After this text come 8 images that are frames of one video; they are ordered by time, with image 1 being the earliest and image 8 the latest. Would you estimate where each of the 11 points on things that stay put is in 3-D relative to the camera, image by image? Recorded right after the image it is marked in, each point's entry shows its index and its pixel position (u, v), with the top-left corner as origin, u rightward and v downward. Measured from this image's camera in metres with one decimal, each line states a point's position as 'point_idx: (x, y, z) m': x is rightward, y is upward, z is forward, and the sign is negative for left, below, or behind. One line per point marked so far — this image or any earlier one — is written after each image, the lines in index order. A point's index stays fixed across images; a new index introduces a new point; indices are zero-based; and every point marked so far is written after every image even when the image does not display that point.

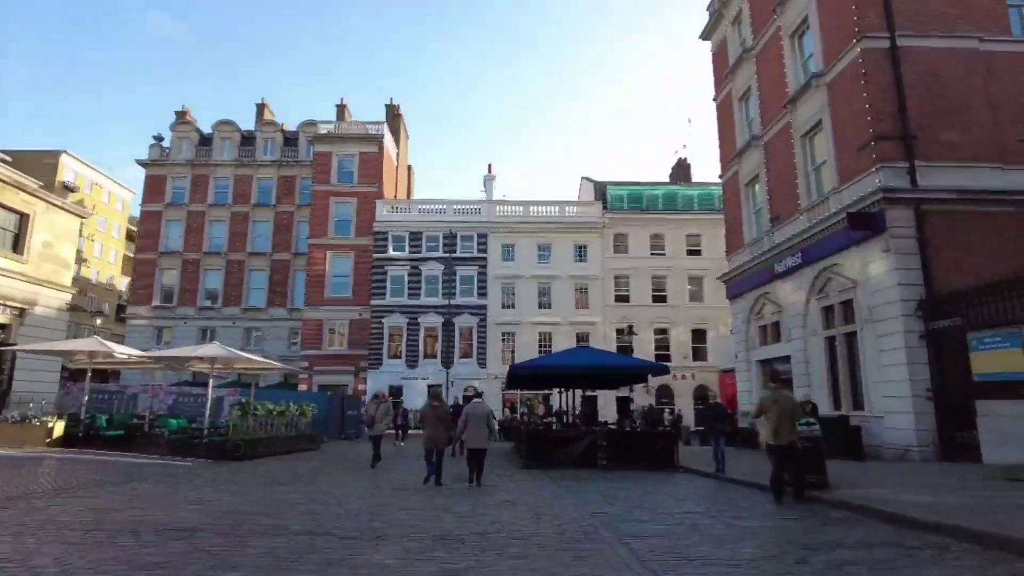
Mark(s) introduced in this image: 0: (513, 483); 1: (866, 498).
0: (0.0, -3.6, +11.9) m
1: (+4.9, -2.9, +9.0) m
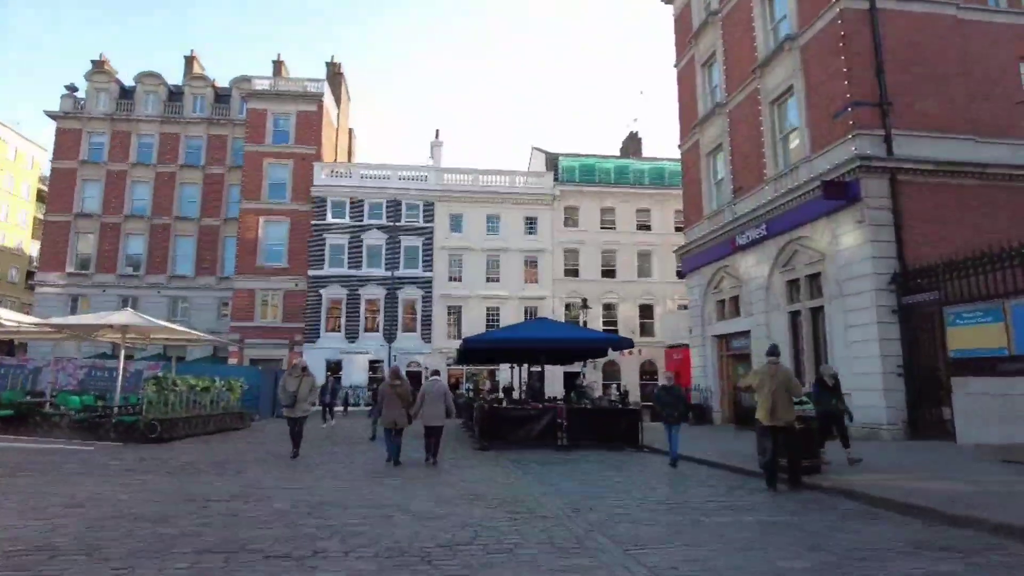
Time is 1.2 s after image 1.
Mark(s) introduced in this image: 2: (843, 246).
0: (-0.7, -2.9, +10.6) m
1: (+4.5, -2.5, +8.2) m
2: (+8.2, +1.0, +16.1) m
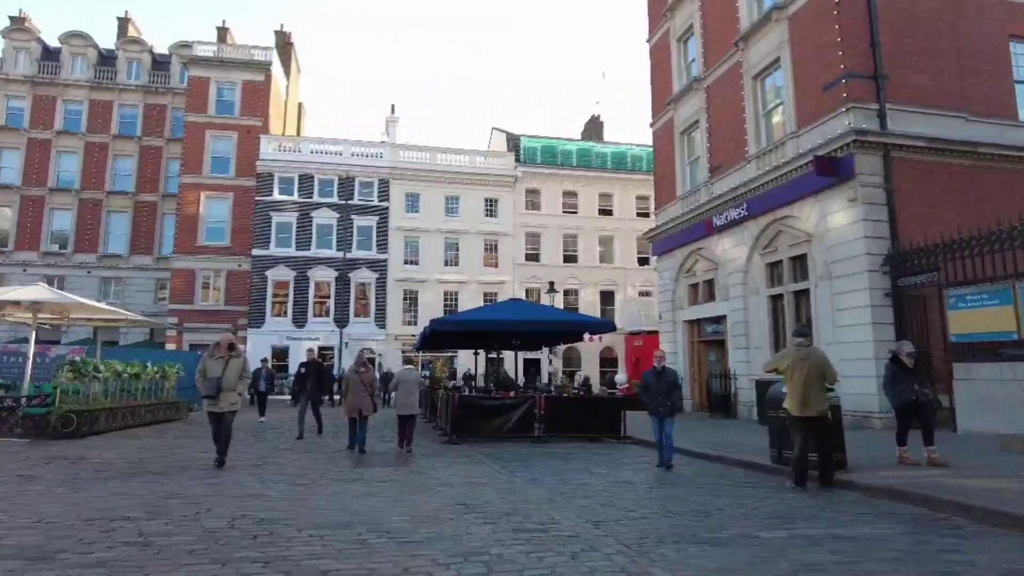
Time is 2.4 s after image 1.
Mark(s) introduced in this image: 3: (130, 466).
0: (-1.0, -2.5, +9.3) m
1: (+4.4, -2.1, +7.2) m
2: (+7.6, +1.5, +15.3) m
3: (-4.8, -2.2, +8.1) m
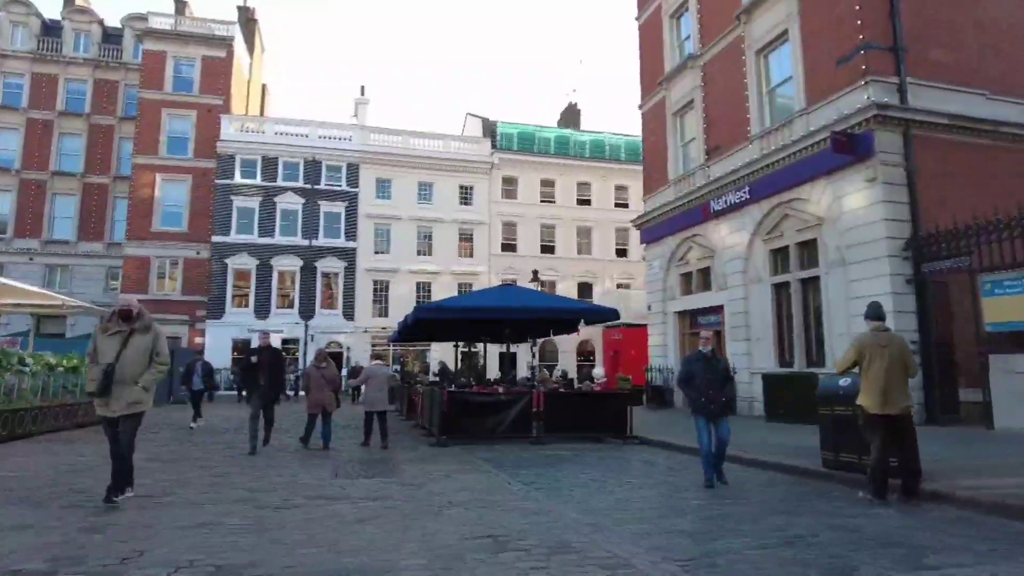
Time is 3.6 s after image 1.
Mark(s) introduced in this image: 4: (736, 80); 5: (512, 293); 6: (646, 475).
0: (-0.9, -2.2, +7.8) m
1: (+4.6, -1.9, +6.0) m
2: (+7.4, +1.7, +14.3) m
3: (-4.6, -1.9, +6.5) m
4: (+6.4, +5.9, +18.6) m
5: (0.0, -0.1, +13.5) m
6: (+1.6, -2.3, +7.9) m
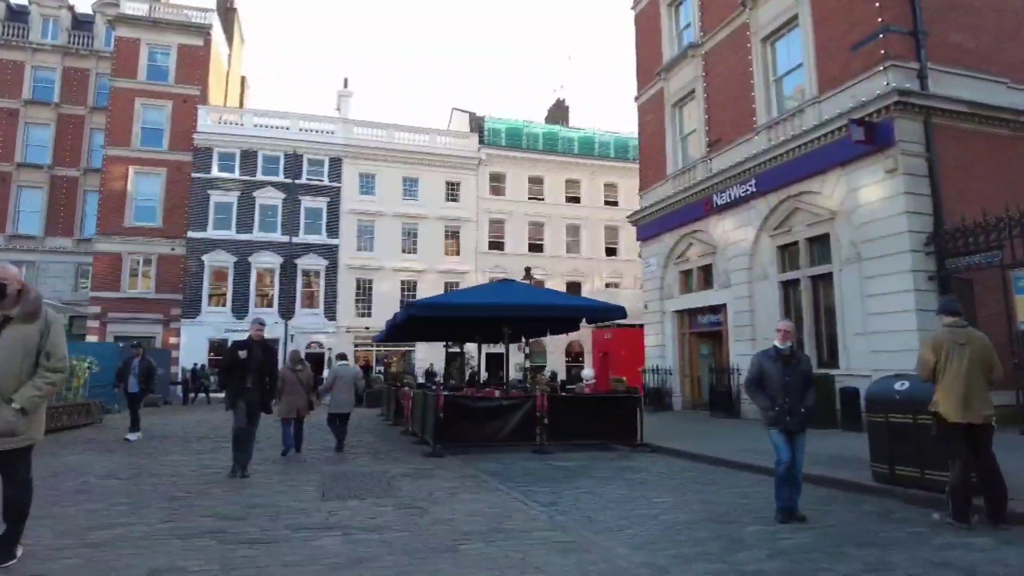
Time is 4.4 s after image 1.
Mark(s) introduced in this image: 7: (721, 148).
0: (-0.7, -2.1, +6.9) m
1: (+4.8, -1.8, +5.2) m
2: (+7.3, +1.8, +13.6) m
3: (-4.4, -1.8, +5.4) m
4: (+6.2, +6.0, +17.8) m
5: (0.0, 0.0, +12.5) m
6: (+1.8, -2.2, +7.0) m
7: (+5.9, +3.9, +18.4) m
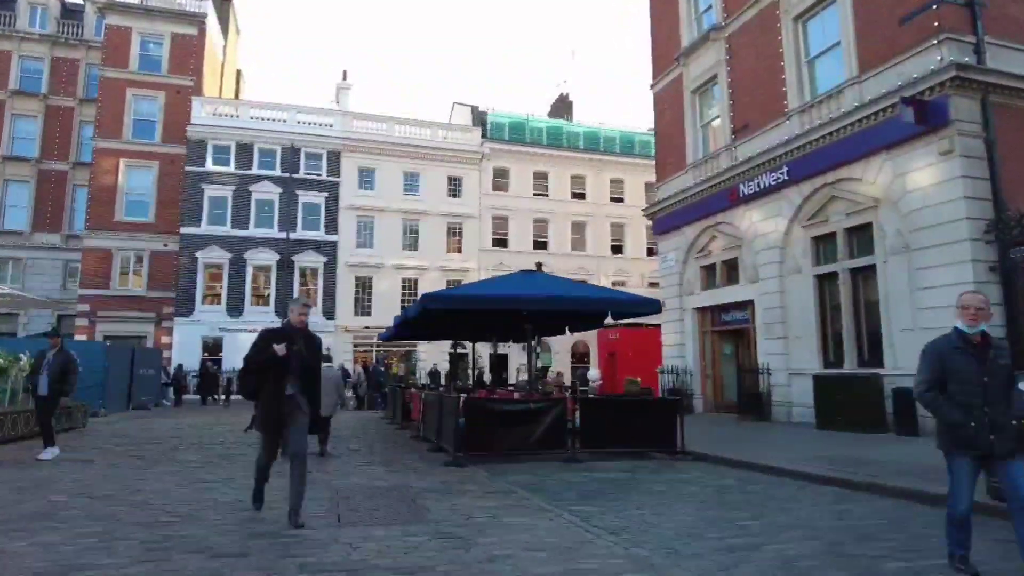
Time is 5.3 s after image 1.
0: (-0.3, -2.0, +5.8) m
1: (+5.2, -1.7, +4.2) m
2: (+7.7, +1.9, +12.6) m
3: (-4.0, -1.6, +4.3) m
4: (+6.6, +6.1, +16.8) m
5: (+0.4, +0.1, +11.5) m
6: (+2.2, -2.0, +5.9) m
7: (+6.3, +4.1, +17.4) m
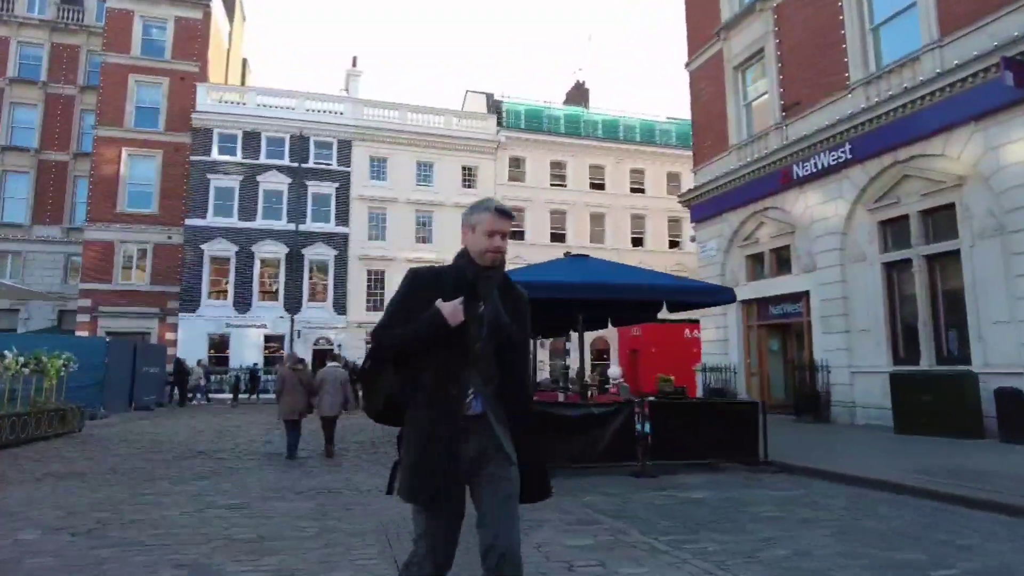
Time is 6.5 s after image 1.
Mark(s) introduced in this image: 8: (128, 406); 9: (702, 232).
0: (+0.4, -1.8, +4.4) m
1: (+5.9, -1.5, +2.8) m
2: (+8.5, +2.2, +11.1) m
3: (-3.3, -1.5, +3.0) m
4: (+7.4, +6.4, +15.3) m
5: (+1.2, +0.3, +10.1) m
6: (+2.9, -1.8, +4.5) m
7: (+7.0, +4.3, +15.9) m
8: (-11.5, -3.5, +19.5) m
9: (+5.7, +1.7, +19.5) m
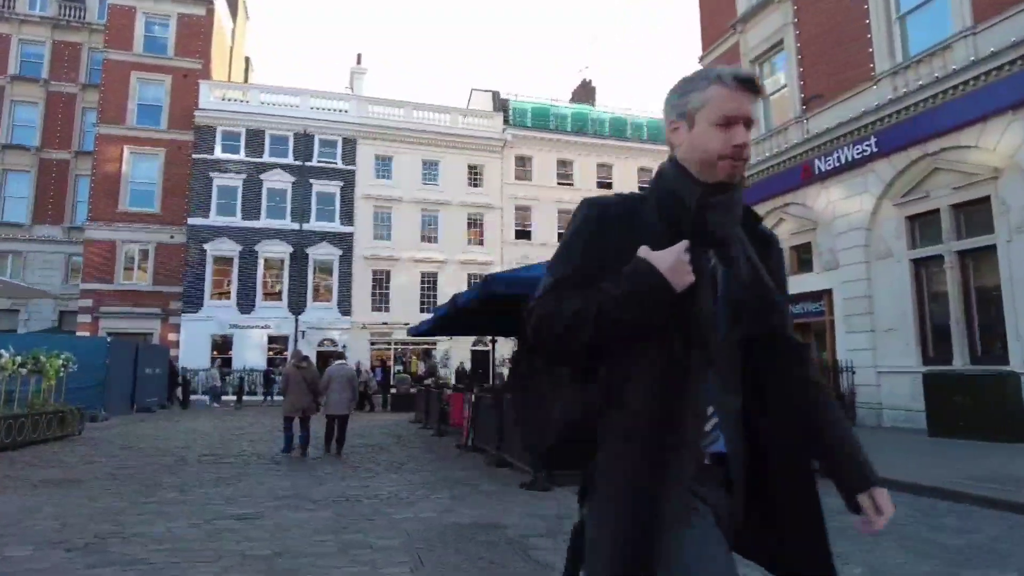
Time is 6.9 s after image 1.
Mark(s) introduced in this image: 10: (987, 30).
0: (+0.7, -1.7, +3.9) m
1: (+6.2, -1.4, +2.3) m
2: (+8.8, +2.2, +10.6) m
3: (-3.0, -1.4, +2.5) m
4: (+7.7, +6.4, +14.9) m
5: (+1.5, +0.4, +9.6) m
6: (+3.2, -1.8, +4.0) m
7: (+7.4, +4.4, +15.5) m
8: (-11.2, -3.5, +19.0) m
9: (+6.0, +1.7, +19.0) m
10: (+8.5, +4.6, +11.7) m
